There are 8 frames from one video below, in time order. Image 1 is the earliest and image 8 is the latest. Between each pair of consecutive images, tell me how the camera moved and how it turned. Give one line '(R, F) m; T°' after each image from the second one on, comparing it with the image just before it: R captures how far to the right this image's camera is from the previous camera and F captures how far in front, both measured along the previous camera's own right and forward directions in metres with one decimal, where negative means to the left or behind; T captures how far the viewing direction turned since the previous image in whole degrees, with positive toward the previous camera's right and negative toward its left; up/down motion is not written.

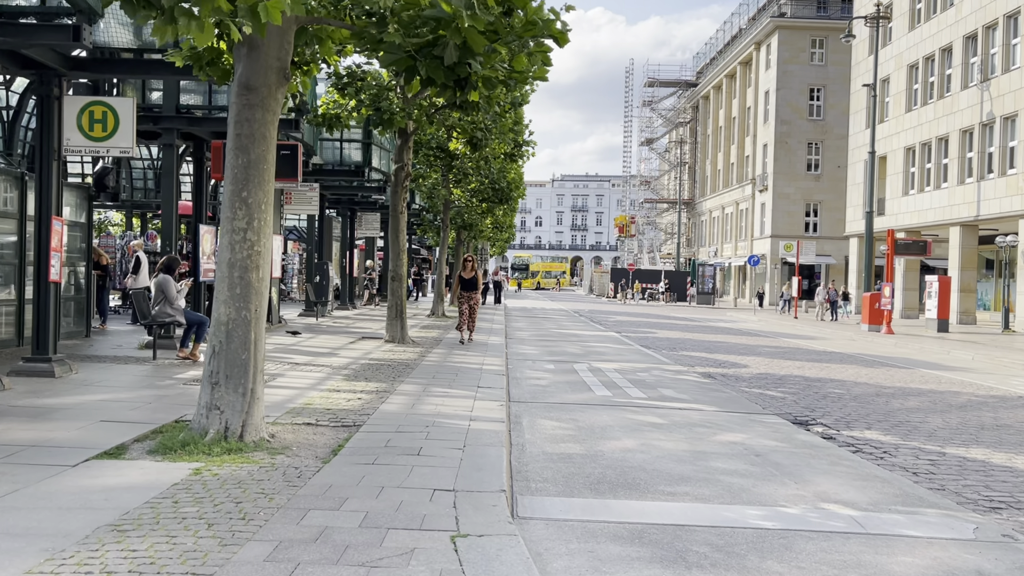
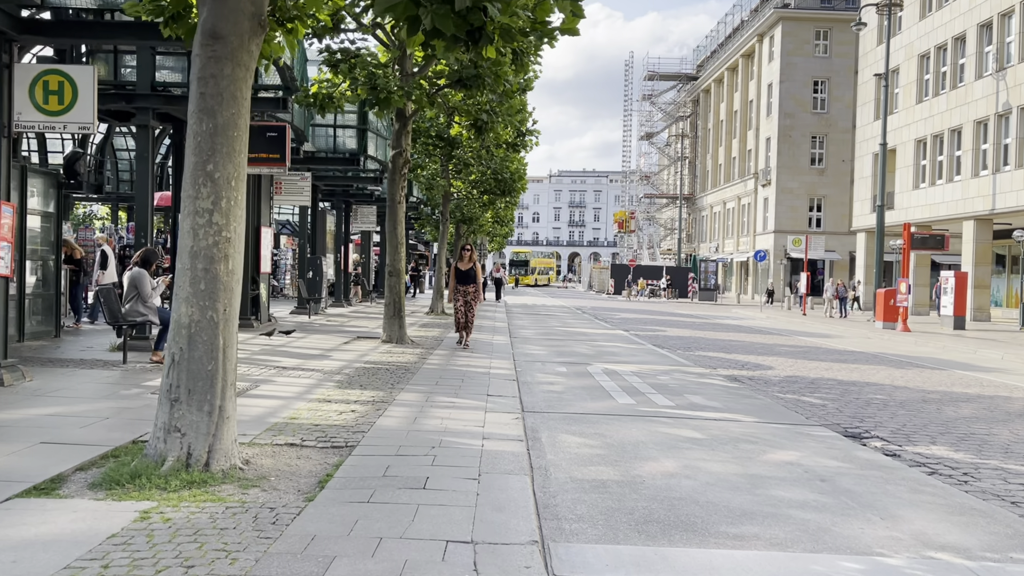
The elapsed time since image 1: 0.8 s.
(-0.2, +1.3) m; 0°
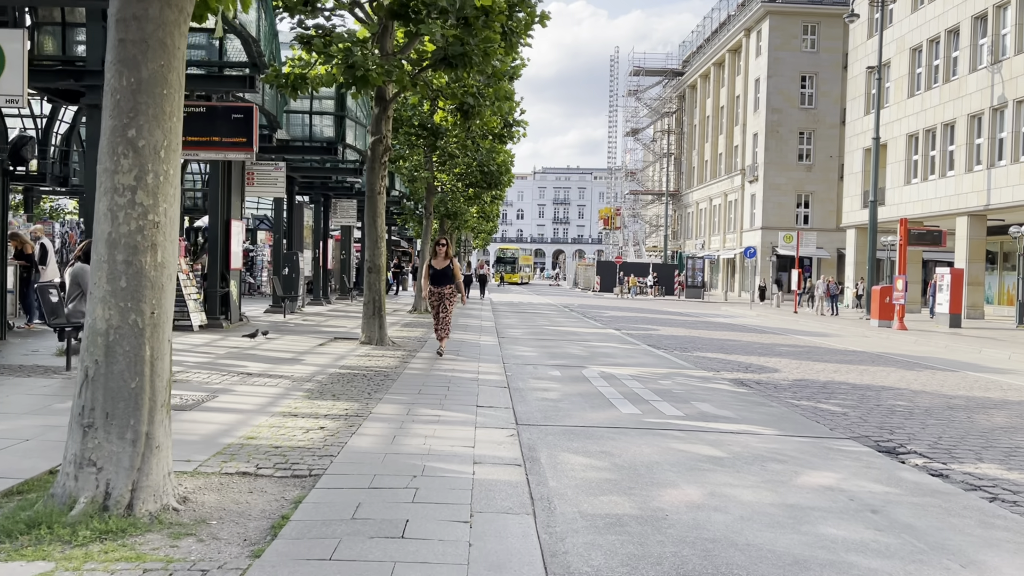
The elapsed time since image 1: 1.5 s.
(-0.1, +1.1) m; +1°
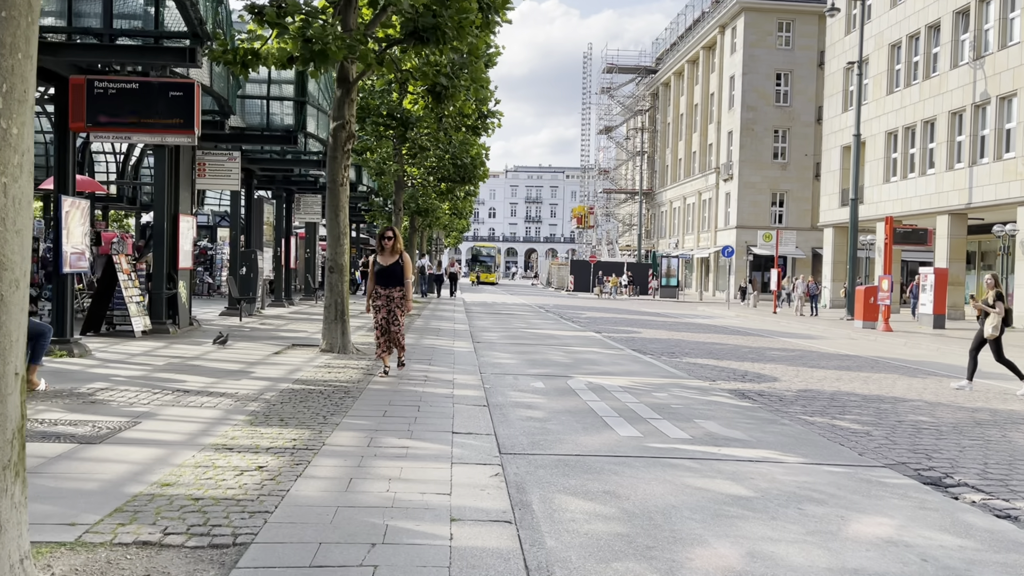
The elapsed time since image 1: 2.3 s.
(-0.1, +1.4) m; +2°
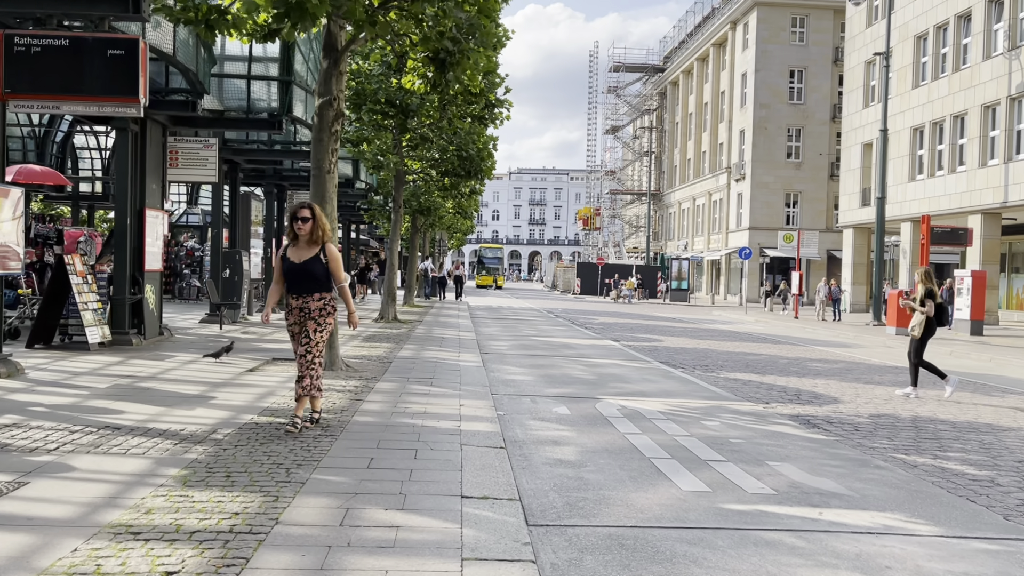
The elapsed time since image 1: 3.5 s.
(-0.2, +2.0) m; 0°
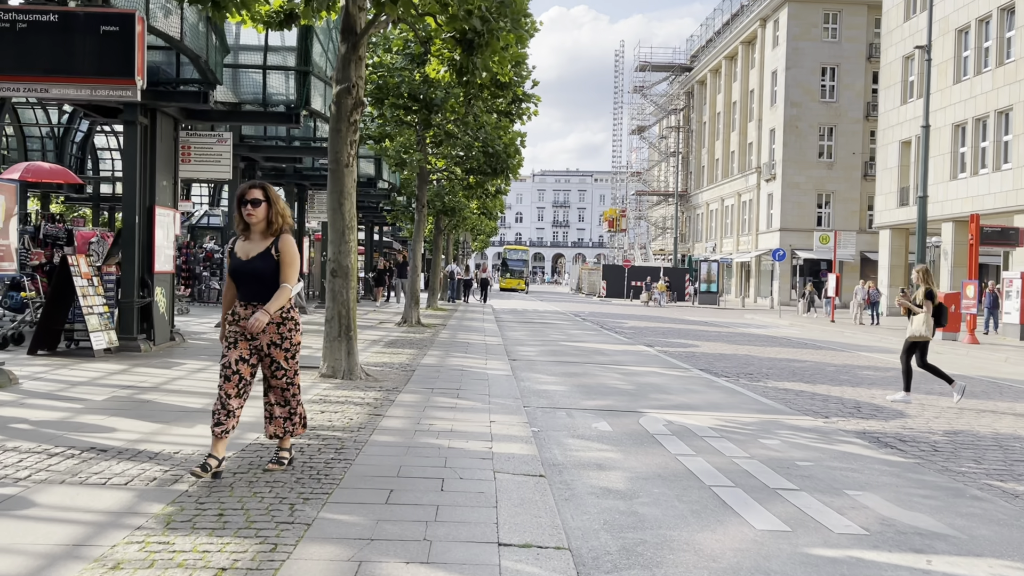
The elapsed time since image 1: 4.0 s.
(-0.1, +0.9) m; -2°
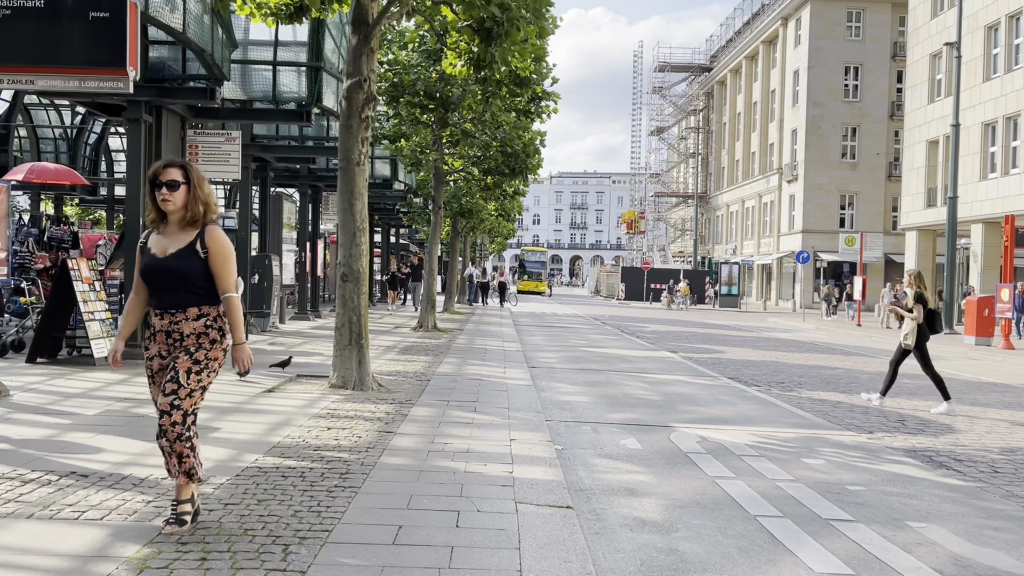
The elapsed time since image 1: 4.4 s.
(0.0, +0.6) m; -1°
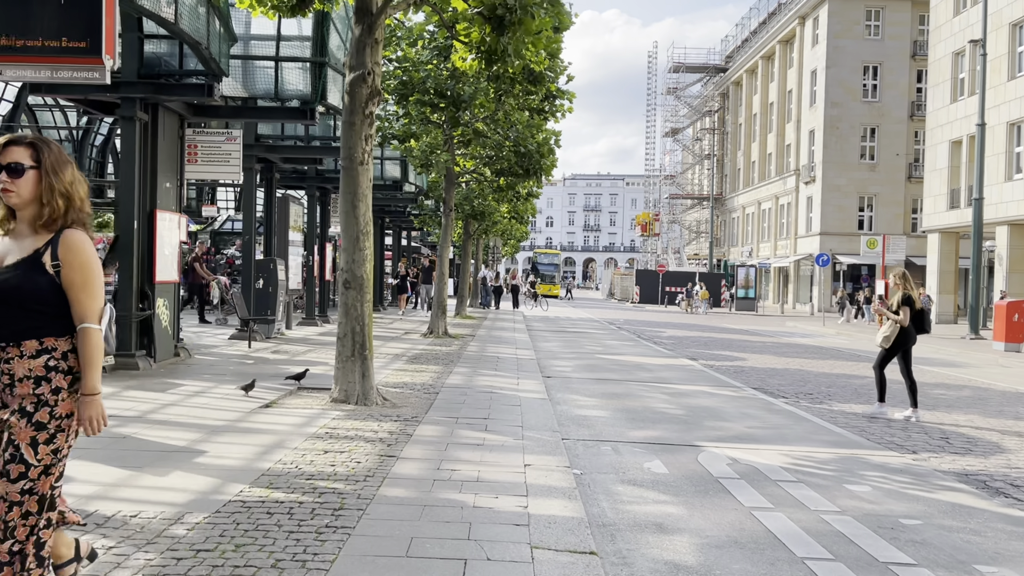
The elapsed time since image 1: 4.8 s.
(0.0, +0.7) m; -1°
